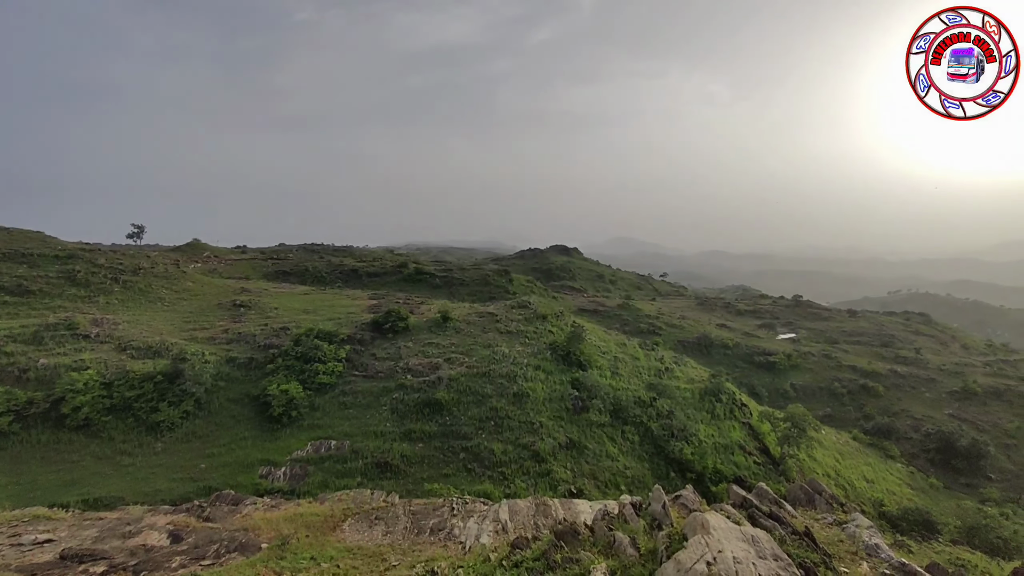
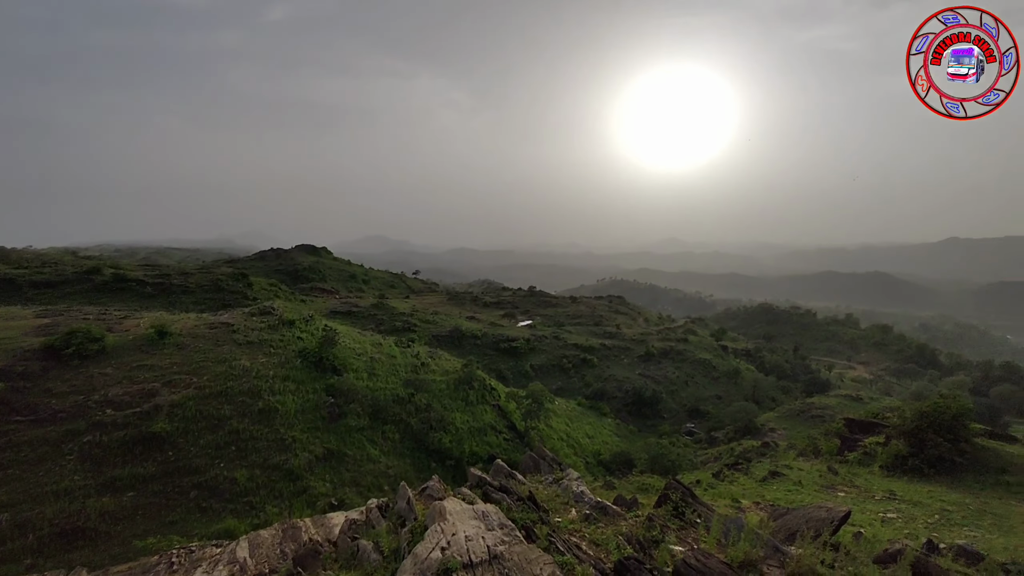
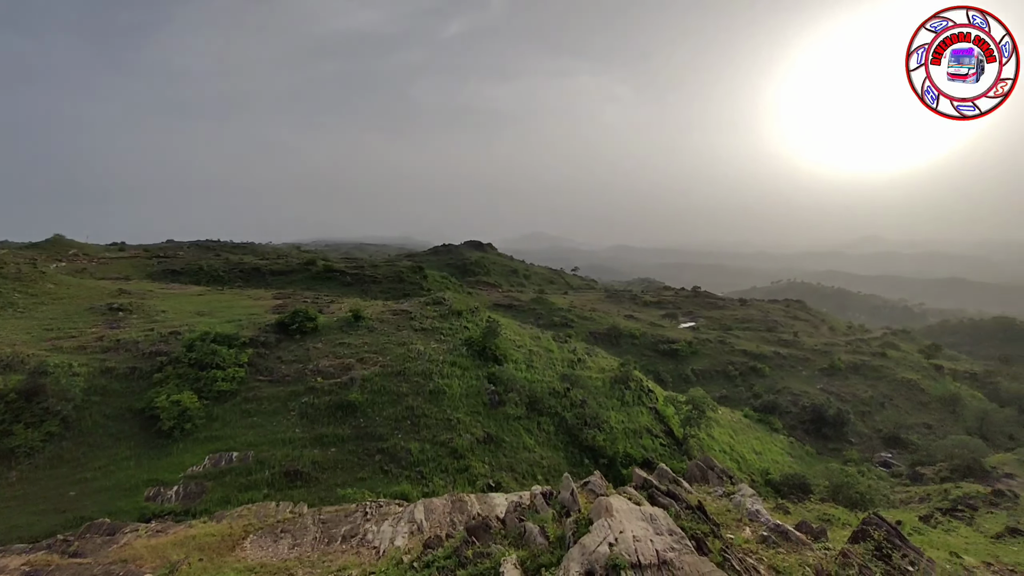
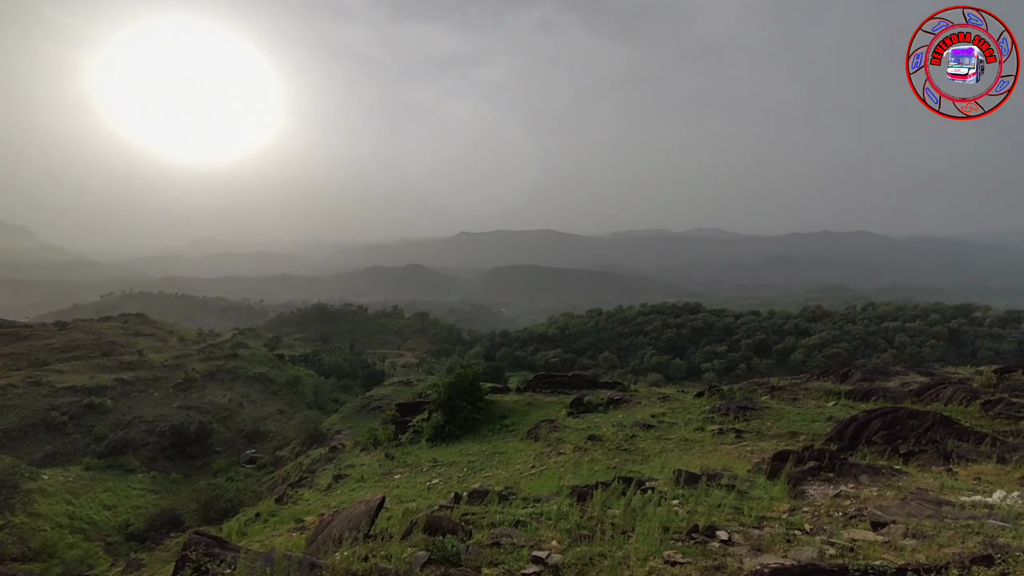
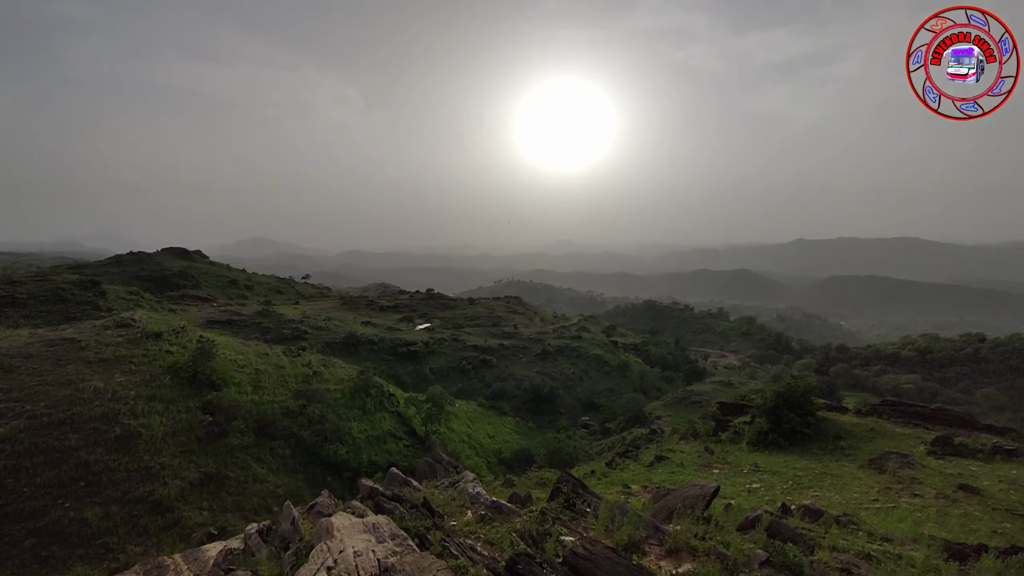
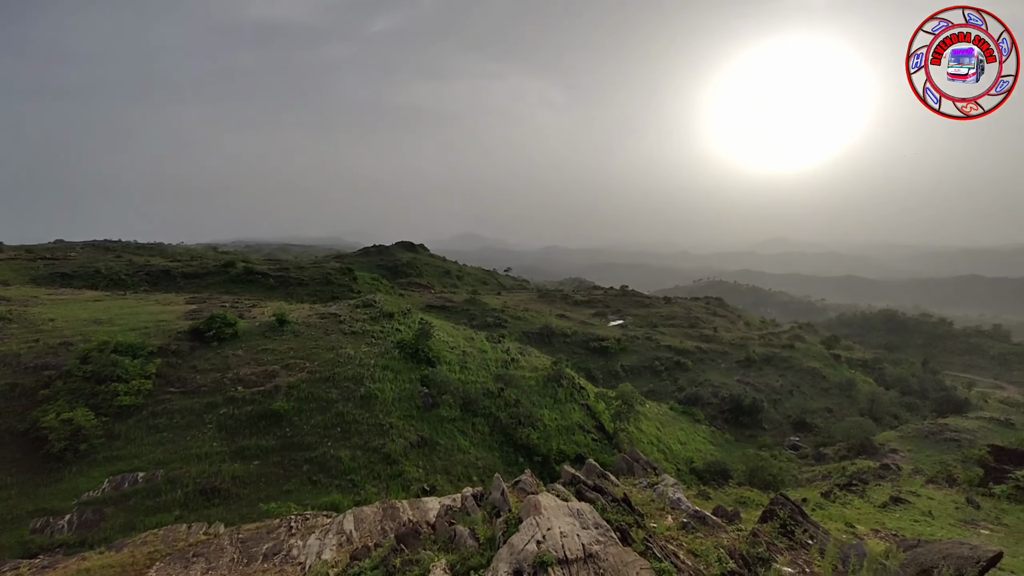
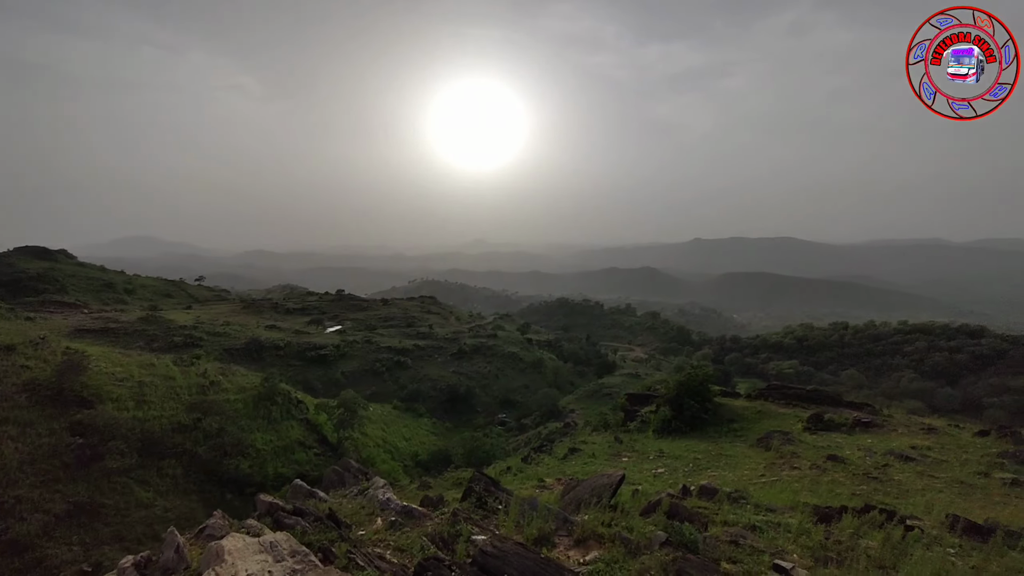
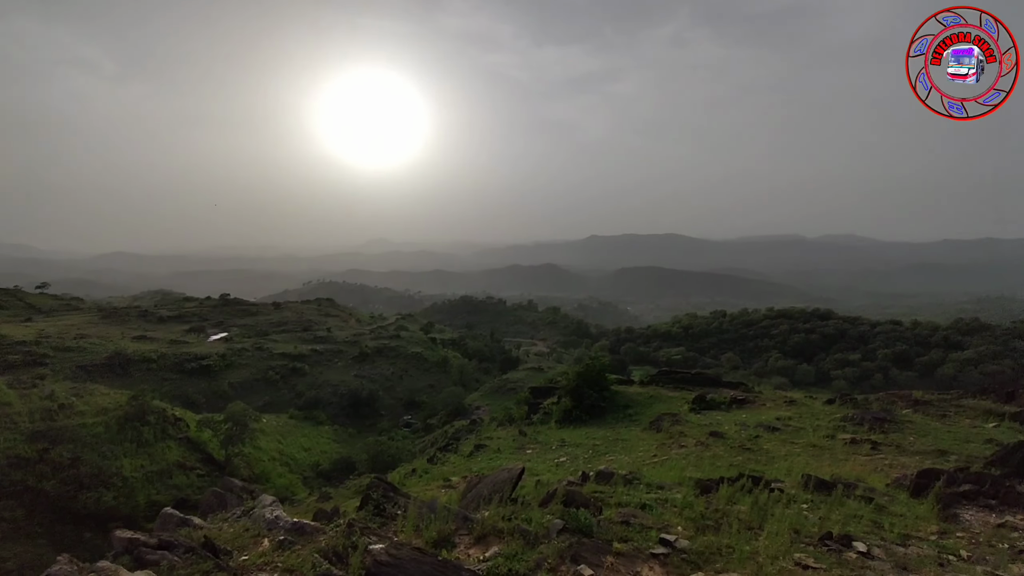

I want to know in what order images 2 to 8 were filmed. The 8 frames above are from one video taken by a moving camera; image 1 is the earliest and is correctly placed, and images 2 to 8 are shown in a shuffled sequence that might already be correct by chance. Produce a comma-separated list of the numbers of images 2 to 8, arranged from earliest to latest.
3, 6, 2, 5, 7, 8, 4
